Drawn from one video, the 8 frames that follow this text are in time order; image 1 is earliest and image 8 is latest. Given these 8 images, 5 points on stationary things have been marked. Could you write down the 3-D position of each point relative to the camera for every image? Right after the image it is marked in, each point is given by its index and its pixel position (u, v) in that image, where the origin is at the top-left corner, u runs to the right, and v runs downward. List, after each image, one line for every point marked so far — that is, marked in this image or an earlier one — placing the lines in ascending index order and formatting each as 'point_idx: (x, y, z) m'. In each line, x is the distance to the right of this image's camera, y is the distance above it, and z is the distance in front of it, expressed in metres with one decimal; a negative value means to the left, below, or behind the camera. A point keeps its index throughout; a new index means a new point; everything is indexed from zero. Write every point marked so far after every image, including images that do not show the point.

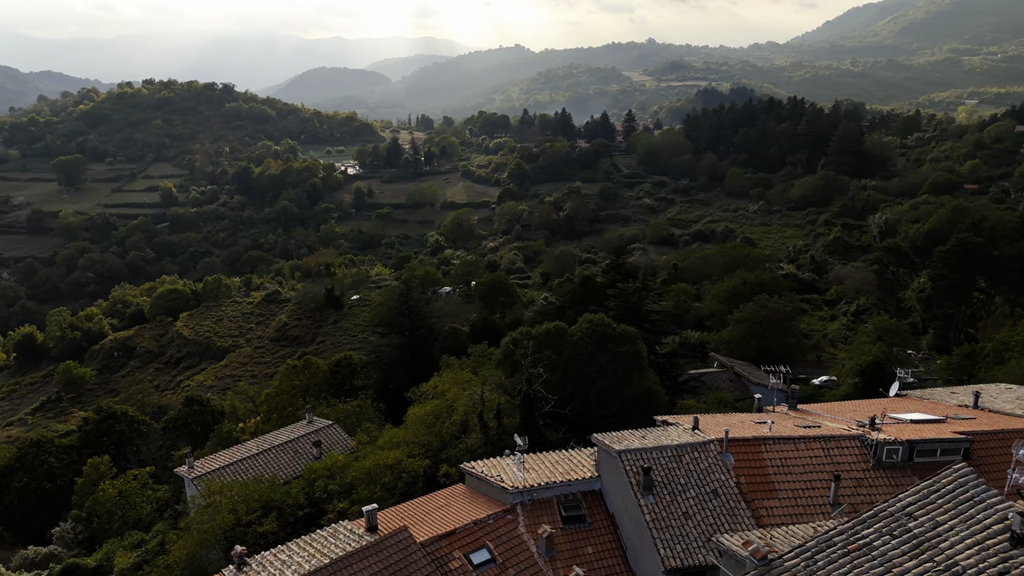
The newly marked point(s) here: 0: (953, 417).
0: (+7.6, -2.2, +12.2) m
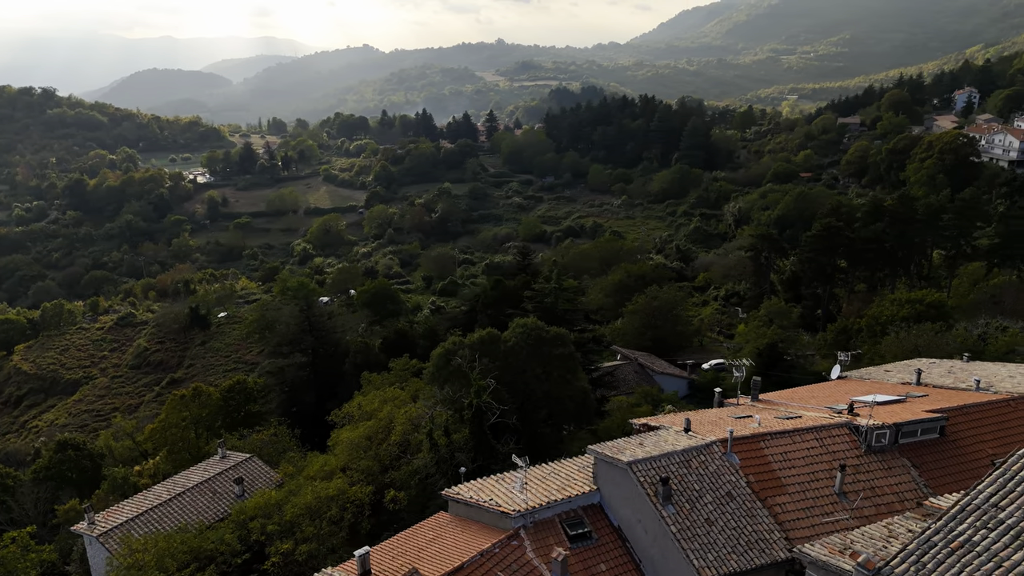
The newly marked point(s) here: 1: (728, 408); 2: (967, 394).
0: (+7.3, -1.9, +13.0) m
1: (+4.1, -2.3, +13.7) m
2: (+7.9, -1.8, +12.5) m
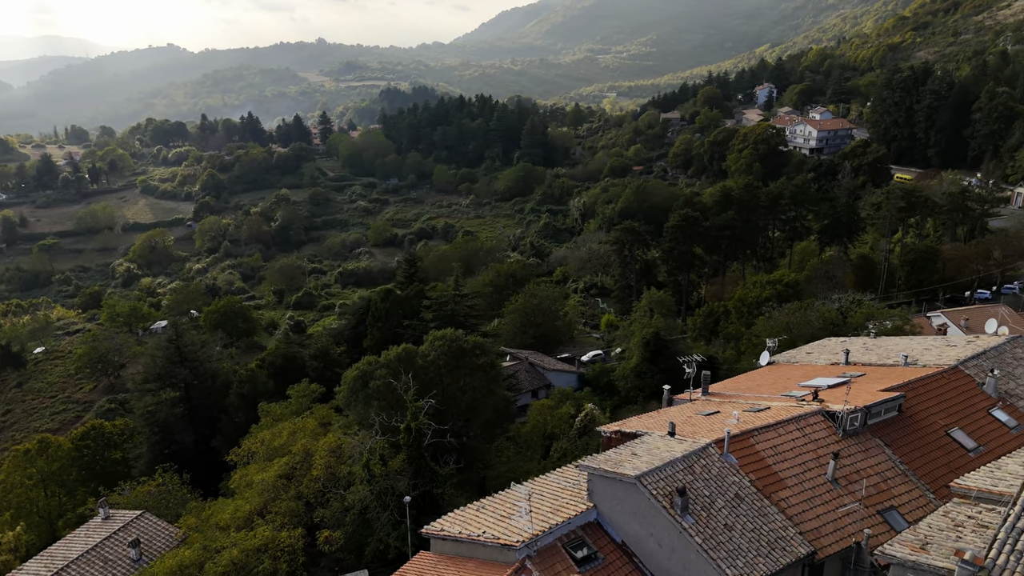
0: (+6.6, -1.7, +13.9) m
1: (+3.4, -2.3, +13.9) m
2: (+7.3, -1.5, +13.5) m
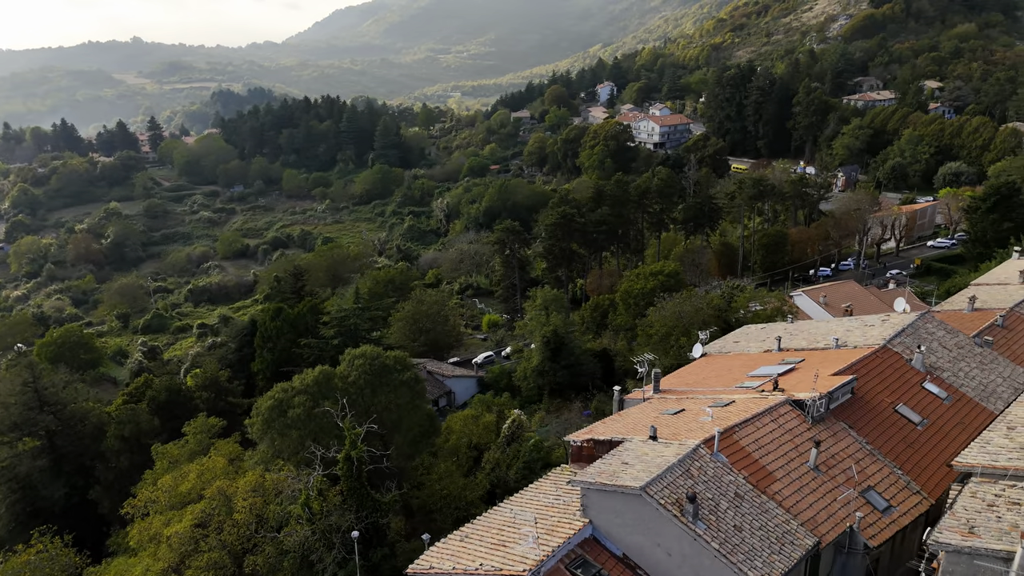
0: (+5.7, -1.5, +14.5) m
1: (+2.6, -2.3, +14.0) m
2: (+6.5, -1.3, +14.3) m
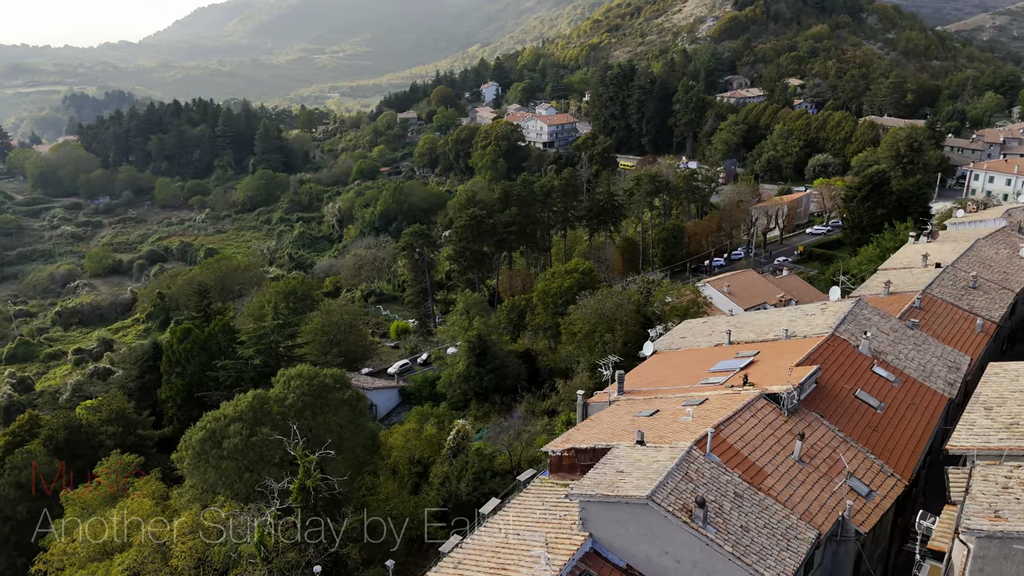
0: (+4.9, -1.4, +14.9) m
1: (+2.0, -2.4, +13.9) m
2: (+5.8, -1.1, +14.8) m
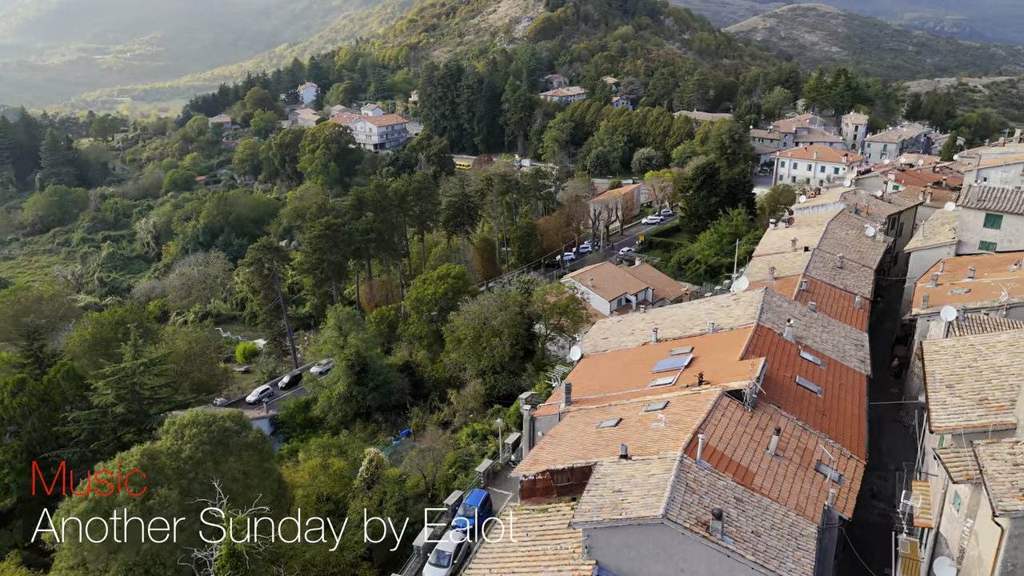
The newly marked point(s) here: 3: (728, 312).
0: (+3.7, -1.3, +15.1) m
1: (+1.2, -2.5, +13.5) m
2: (+4.5, -1.0, +15.2) m
3: (+5.0, -0.6, +16.7) m
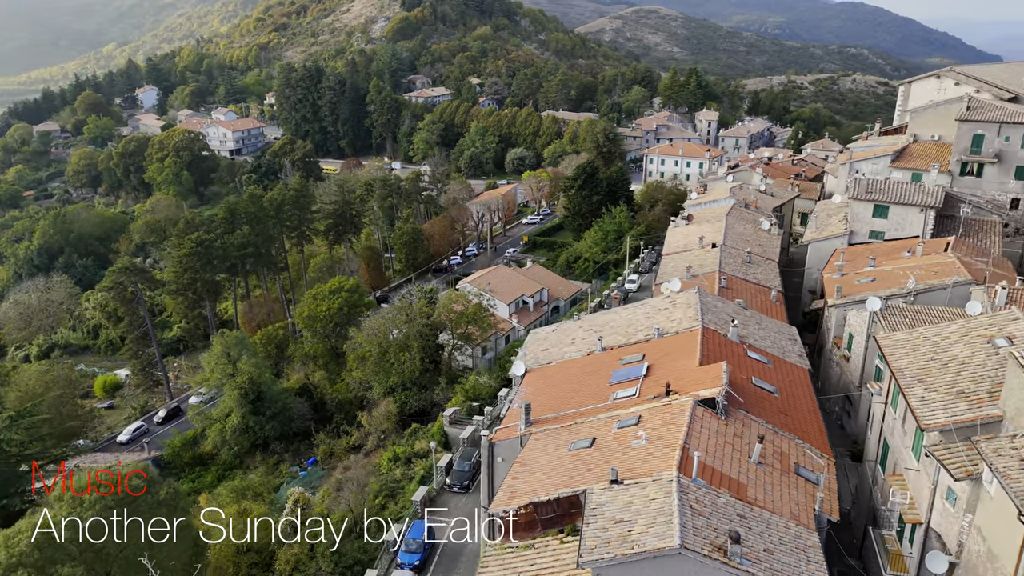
0: (+2.6, -1.5, +14.9) m
1: (+0.5, -2.8, +12.8) m
2: (+3.4, -1.1, +15.1) m
3: (+3.6, -0.6, +16.6) m
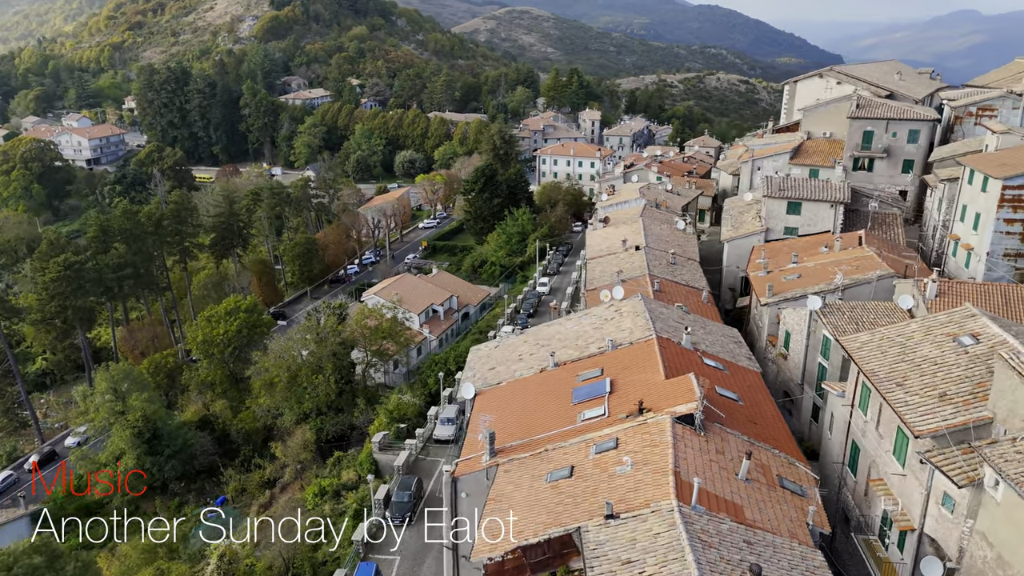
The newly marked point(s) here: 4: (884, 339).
0: (+1.7, -1.7, +14.3) m
1: (0.0, -3.2, +11.9) m
2: (+2.4, -1.3, +14.6) m
3: (+2.3, -0.8, +16.2) m
4: (+6.3, -0.9, +12.2) m
